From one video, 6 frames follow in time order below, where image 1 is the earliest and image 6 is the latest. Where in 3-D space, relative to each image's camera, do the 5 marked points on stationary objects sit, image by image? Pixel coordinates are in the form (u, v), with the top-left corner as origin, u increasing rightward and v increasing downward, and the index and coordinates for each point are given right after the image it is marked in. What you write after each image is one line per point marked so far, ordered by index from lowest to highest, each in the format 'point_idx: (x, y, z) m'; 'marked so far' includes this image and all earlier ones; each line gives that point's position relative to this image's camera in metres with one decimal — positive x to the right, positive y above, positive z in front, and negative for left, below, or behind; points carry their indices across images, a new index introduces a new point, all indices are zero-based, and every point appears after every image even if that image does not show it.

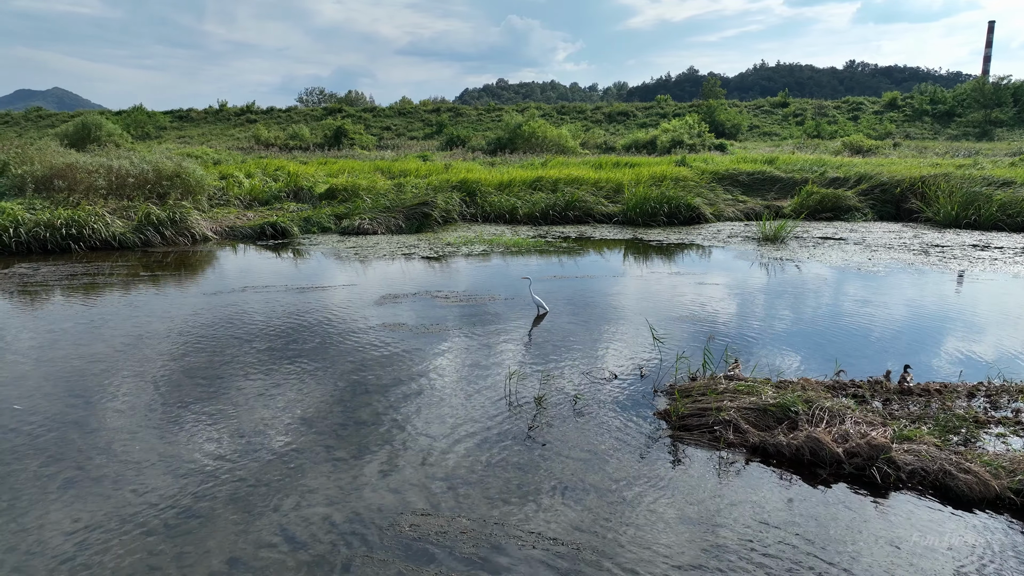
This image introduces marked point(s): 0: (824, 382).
0: (+2.1, -0.8, +5.0) m
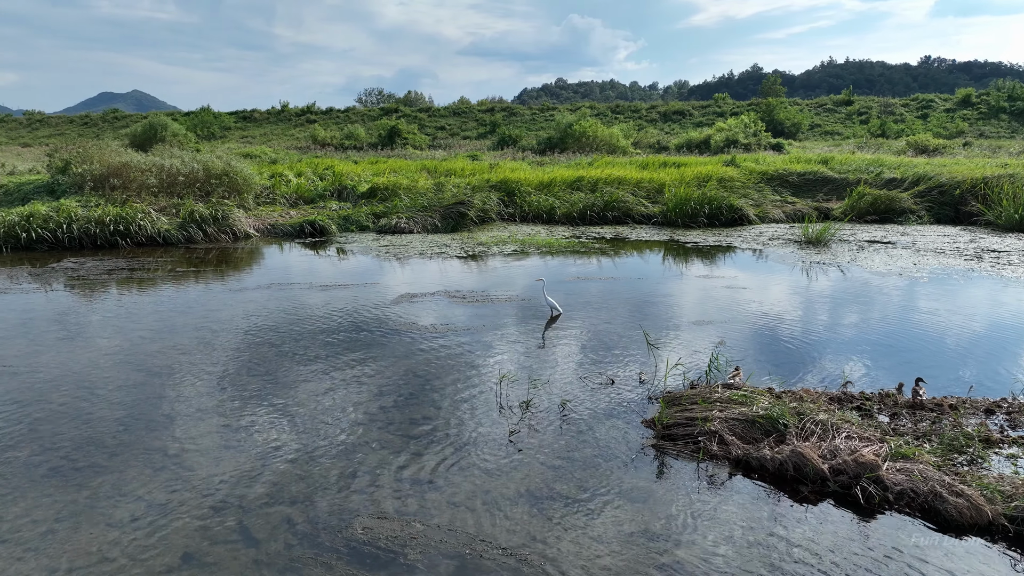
0: (+2.1, -0.9, +4.7) m
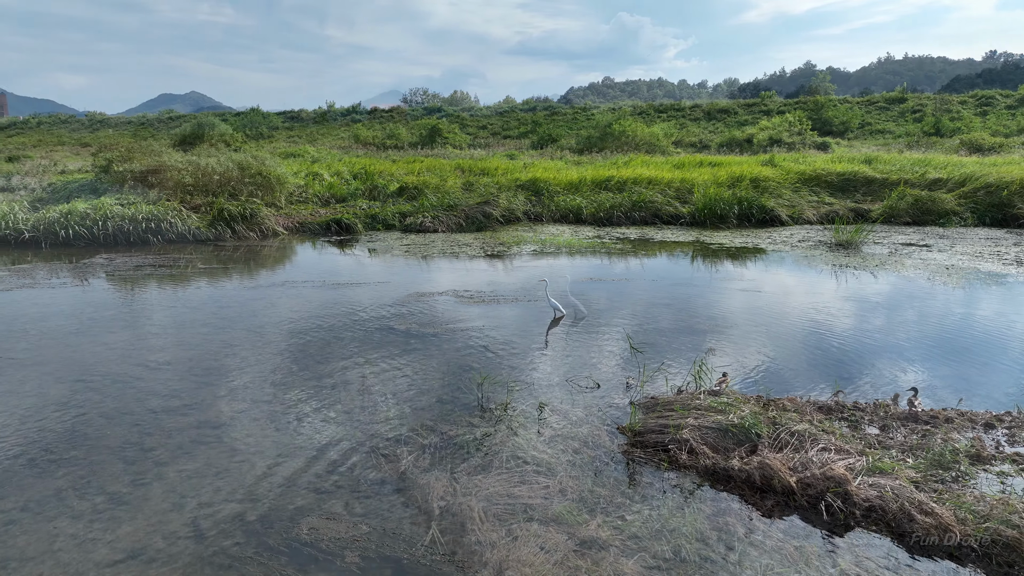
0: (+1.9, -0.9, +4.6) m
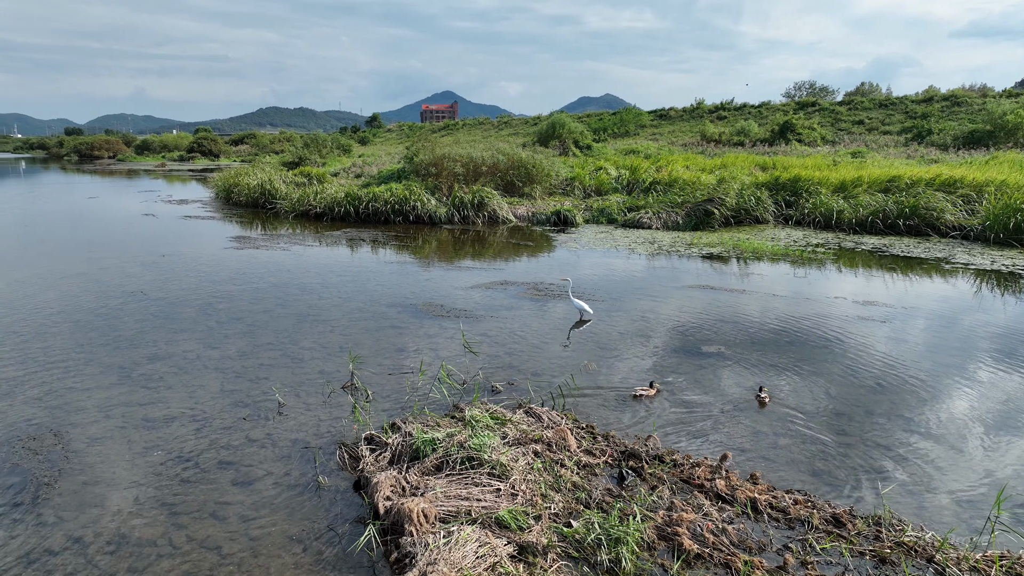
0: (+1.8, -0.9, +4.4) m
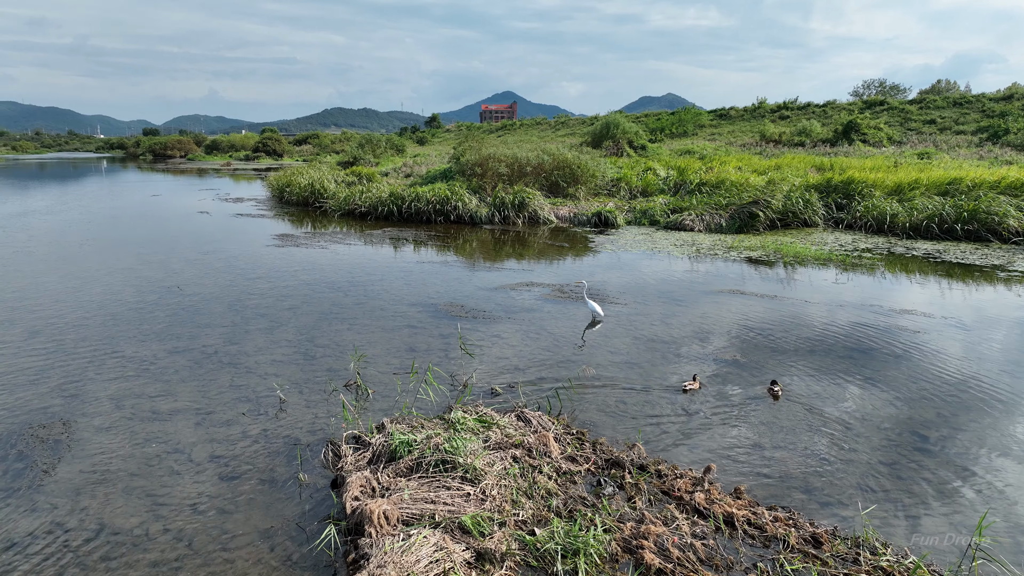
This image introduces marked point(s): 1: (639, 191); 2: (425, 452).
0: (+1.7, -1.0, +4.2) m
1: (+3.4, +2.6, +18.8) m
2: (-0.4, -0.8, +3.5) m
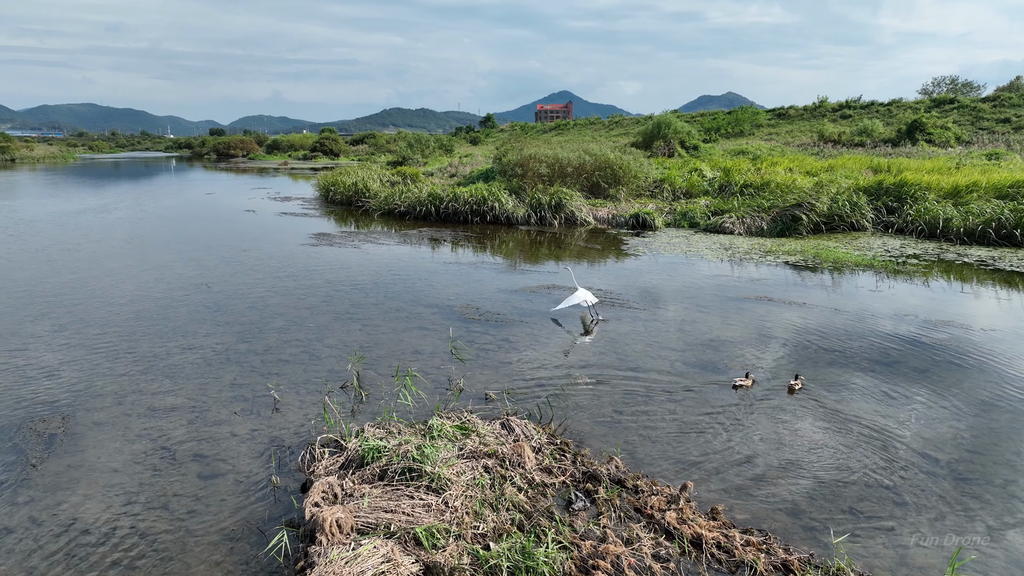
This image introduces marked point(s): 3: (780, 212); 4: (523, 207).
0: (+1.6, -1.0, +4.0) m
1: (+4.4, +2.5, +18.4) m
2: (-0.6, -0.8, +3.5) m
3: (+5.6, +1.5, +14.6) m
4: (+0.2, +1.6, +15.4) m
